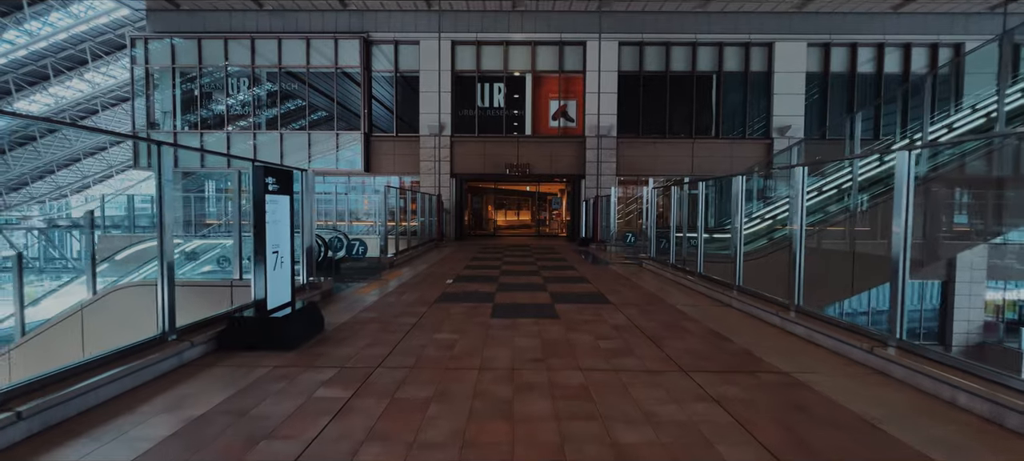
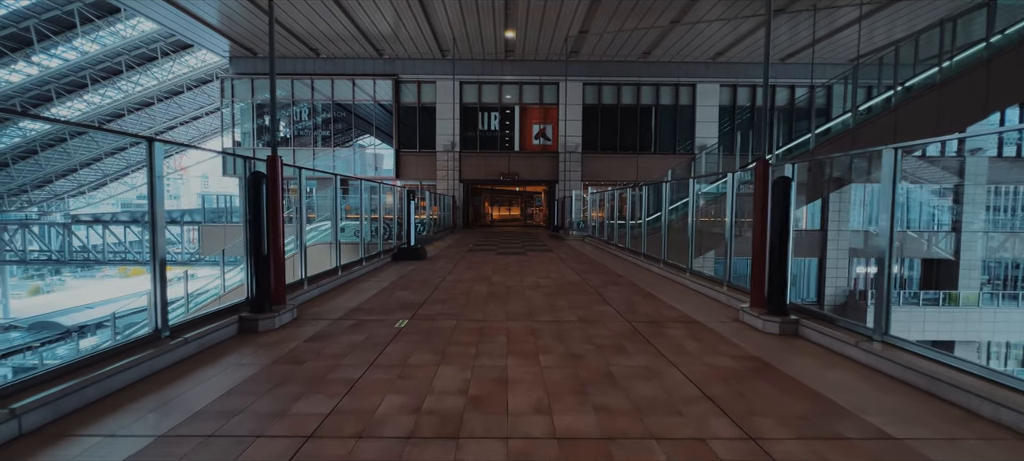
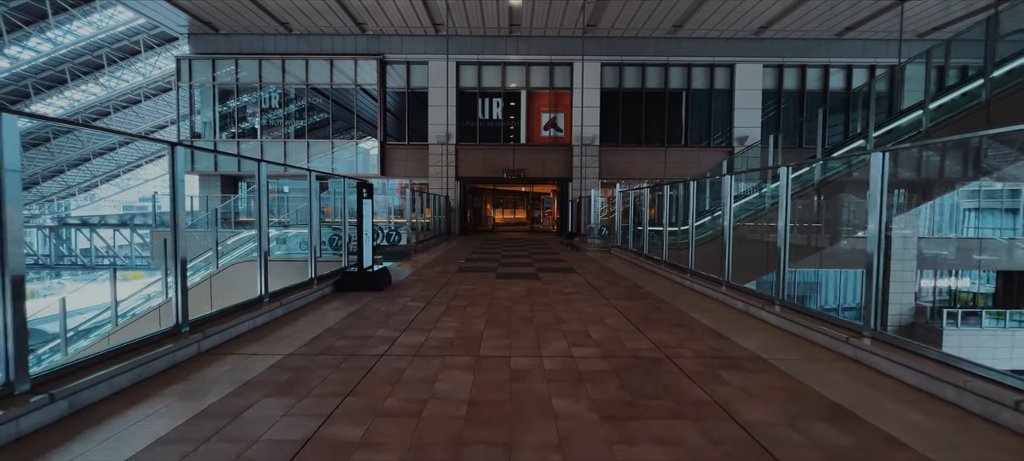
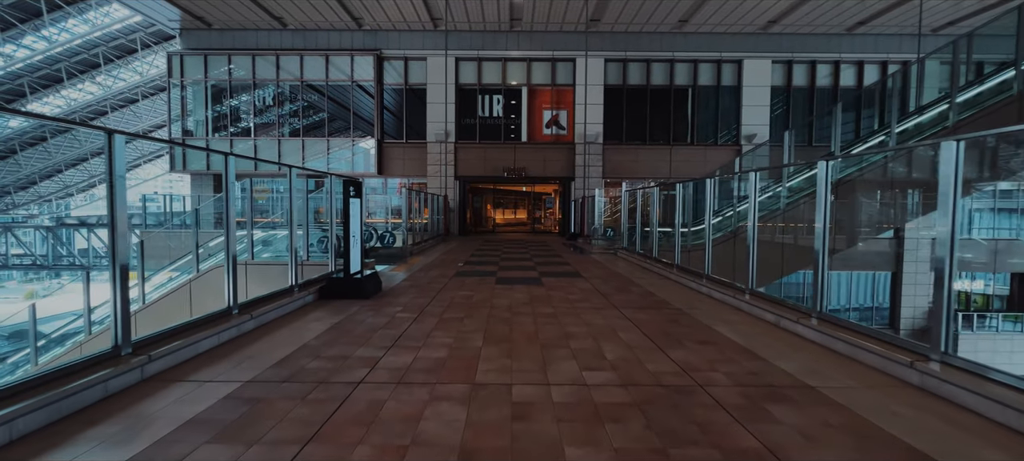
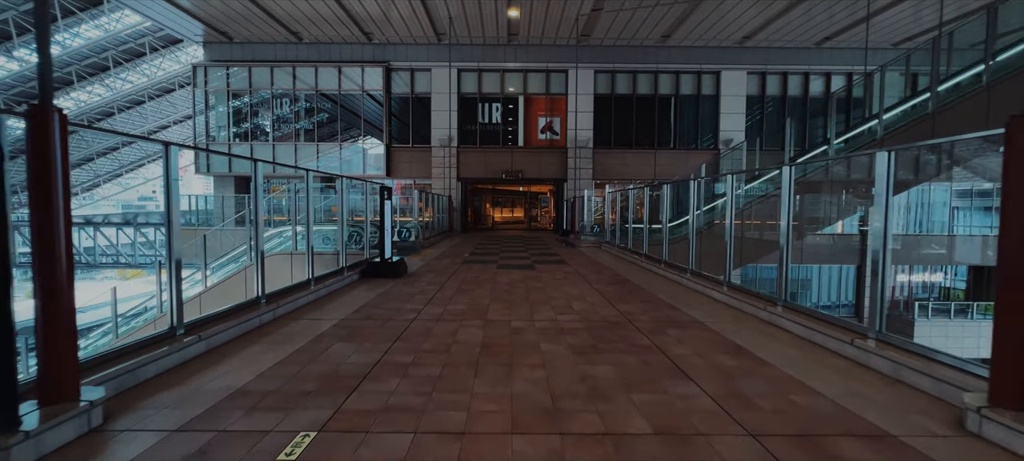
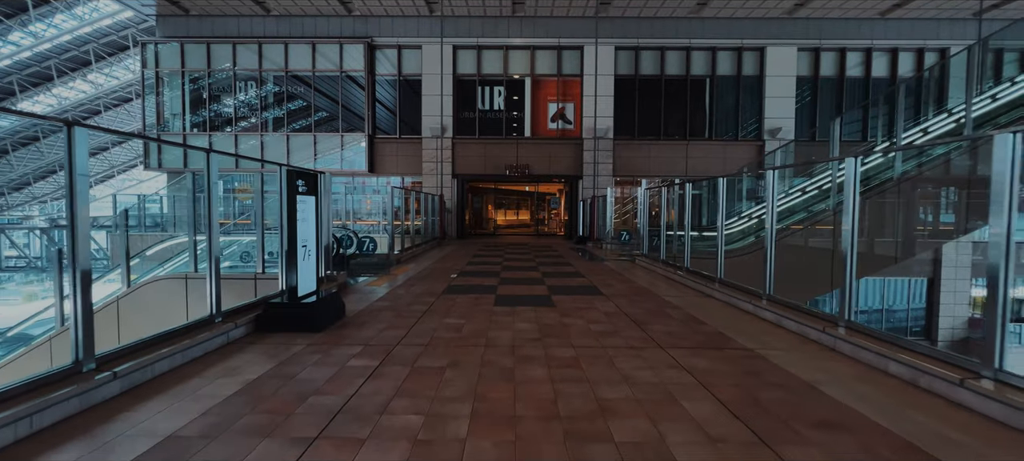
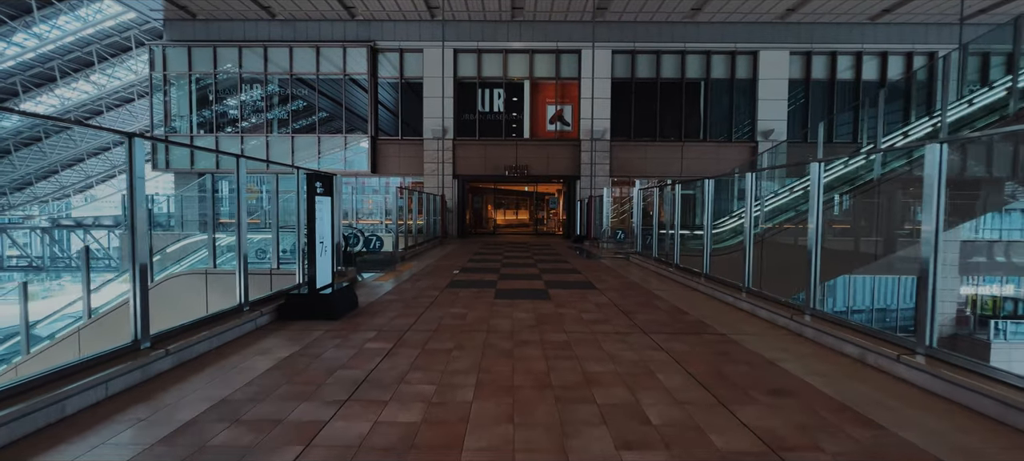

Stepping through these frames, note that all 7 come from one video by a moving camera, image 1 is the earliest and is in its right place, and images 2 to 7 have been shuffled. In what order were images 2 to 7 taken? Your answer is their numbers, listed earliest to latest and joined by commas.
6, 7, 4, 3, 5, 2
